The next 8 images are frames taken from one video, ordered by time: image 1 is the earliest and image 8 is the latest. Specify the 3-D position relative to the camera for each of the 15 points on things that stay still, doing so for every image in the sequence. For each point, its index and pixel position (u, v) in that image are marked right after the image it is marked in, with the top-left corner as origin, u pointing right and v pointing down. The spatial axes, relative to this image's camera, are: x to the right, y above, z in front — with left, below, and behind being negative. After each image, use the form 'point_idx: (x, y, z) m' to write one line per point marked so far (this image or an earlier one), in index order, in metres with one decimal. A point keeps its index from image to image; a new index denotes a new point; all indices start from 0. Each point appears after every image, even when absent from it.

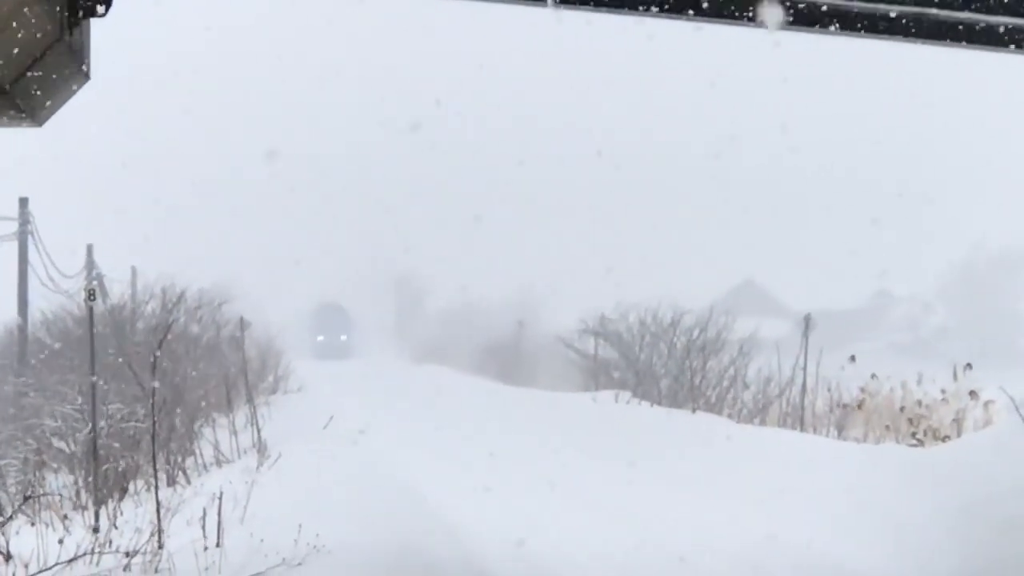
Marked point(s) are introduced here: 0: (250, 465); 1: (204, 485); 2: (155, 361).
0: (-2.7, -1.8, +8.8) m
1: (-2.9, -1.8, +8.1) m
2: (-2.8, -0.6, +6.5) m
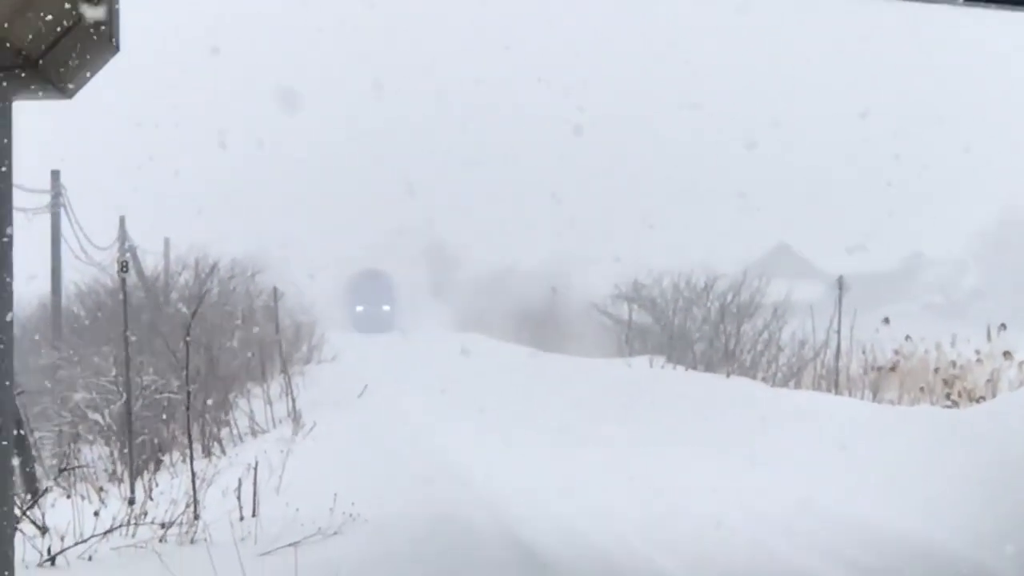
0: (-2.4, -1.5, +8.8) m
1: (-2.6, -1.6, +8.1) m
2: (-2.5, -0.3, +6.5) m
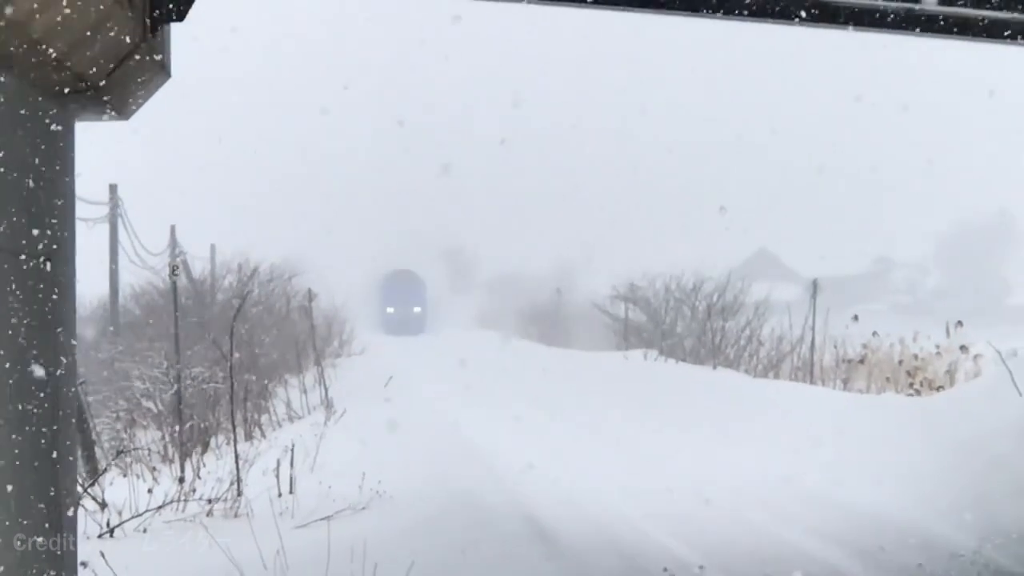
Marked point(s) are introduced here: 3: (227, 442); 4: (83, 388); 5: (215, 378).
0: (-2.3, -1.5, +9.6) m
1: (-2.5, -1.6, +8.8) m
2: (-2.5, -0.4, +7.3) m
3: (-2.9, -1.6, +8.4) m
4: (-3.8, -0.9, +7.3) m
5: (-3.5, -1.0, +9.5) m
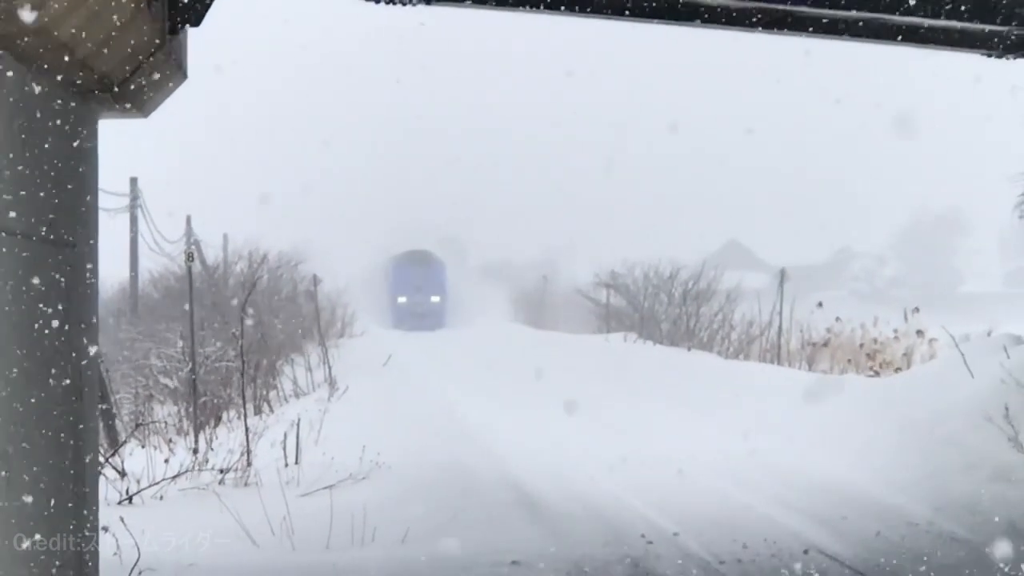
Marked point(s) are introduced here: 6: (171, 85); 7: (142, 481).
0: (-2.4, -1.4, +10.2) m
1: (-2.6, -1.4, +9.4) m
2: (-2.6, -0.2, +7.9) m
3: (-3.0, -1.4, +9.0) m
4: (-3.9, -0.8, +7.9) m
5: (-3.6, -0.8, +10.1) m
6: (-2.4, +1.5, +5.8) m
7: (-3.5, -1.8, +7.7) m
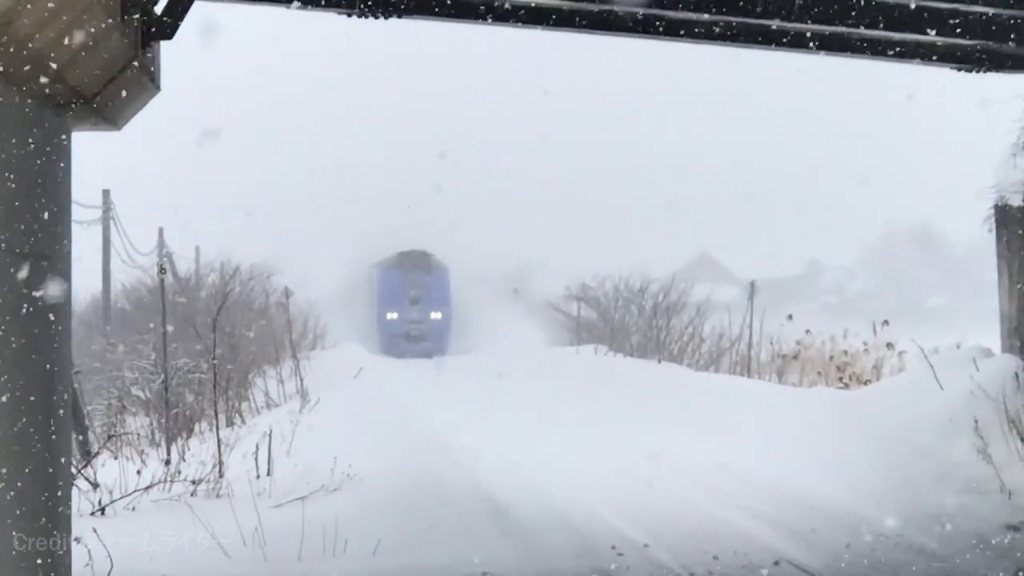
0: (-2.7, -1.5, +10.2) m
1: (-2.9, -1.6, +9.5) m
2: (-2.8, -0.3, +7.9) m
3: (-3.3, -1.5, +9.0) m
4: (-4.2, -0.9, +7.9) m
5: (-3.8, -1.0, +10.1) m
6: (-2.7, +1.4, +5.8) m
7: (-3.8, -1.9, +7.8) m
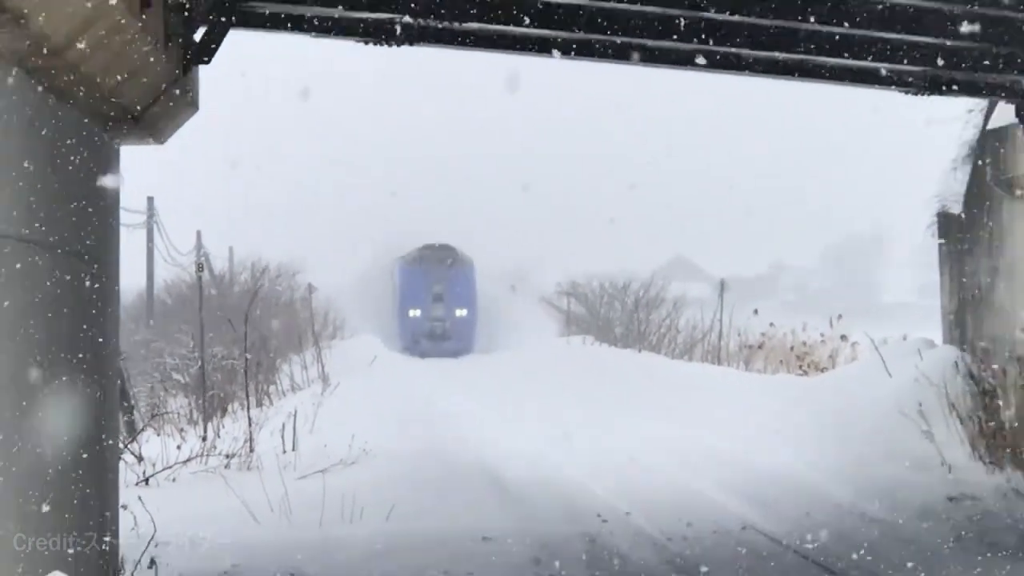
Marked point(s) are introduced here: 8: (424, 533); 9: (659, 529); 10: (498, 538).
0: (-2.7, -1.4, +11.2) m
1: (-2.9, -1.5, +10.5) m
2: (-2.9, -0.3, +8.9) m
3: (-3.3, -1.5, +10.0) m
4: (-4.2, -0.8, +9.0) m
5: (-3.9, -0.9, +11.1) m
6: (-2.7, +1.4, +6.8) m
7: (-3.8, -1.9, +8.8) m
8: (-0.8, -2.2, +7.4) m
9: (+1.3, -2.2, +7.6) m
10: (-0.1, -2.3, +7.3) m
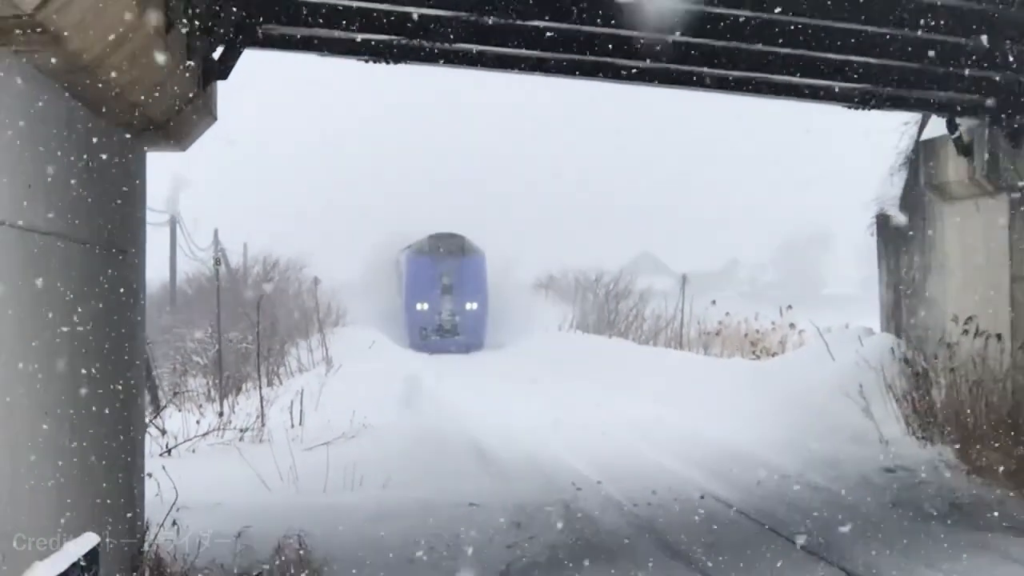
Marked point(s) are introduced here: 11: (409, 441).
0: (-2.9, -1.3, +12.3) m
1: (-3.1, -1.4, +11.5) m
2: (-3.1, -0.2, +9.9) m
3: (-3.5, -1.4, +11.1) m
4: (-4.4, -0.7, +10.0) m
5: (-4.0, -0.8, +12.2) m
6: (-2.9, +1.5, +7.9) m
7: (-4.0, -1.8, +9.8) m
8: (-1.0, -2.1, +8.4) m
9: (+1.1, -2.1, +8.6) m
10: (-0.3, -2.2, +8.4) m
11: (-1.3, -1.9, +9.9) m
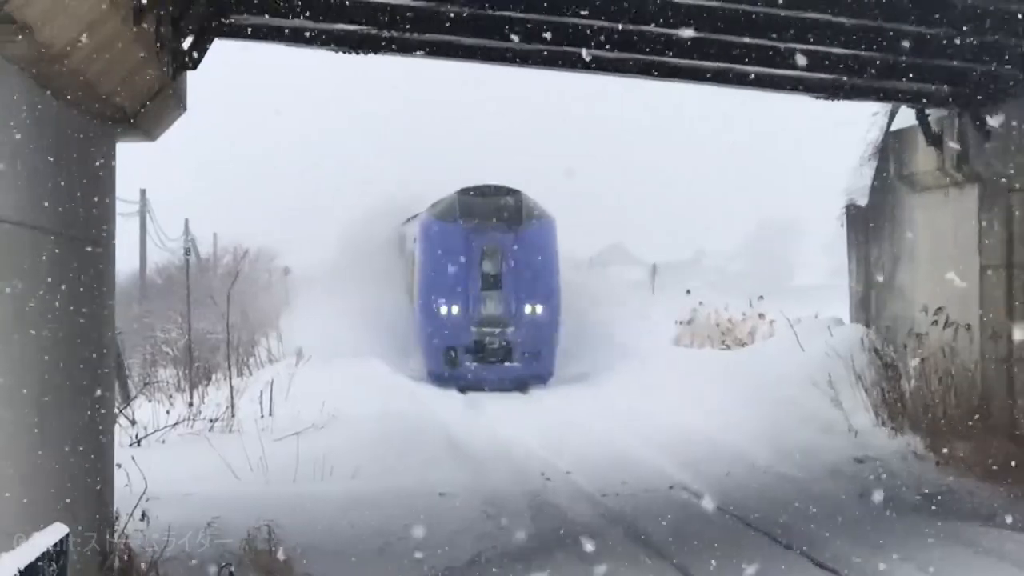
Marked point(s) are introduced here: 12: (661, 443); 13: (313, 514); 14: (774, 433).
0: (-3.2, -1.2, +12.2) m
1: (-3.5, -1.3, +11.5) m
2: (-3.4, -0.1, +9.9) m
3: (-3.9, -1.3, +11.1) m
4: (-4.8, -0.6, +10.0) m
5: (-4.4, -0.7, +12.2) m
6: (-3.3, +1.6, +7.9) m
7: (-4.3, -1.7, +9.8) m
8: (-1.3, -2.0, +8.4) m
9: (+0.8, -2.0, +8.6) m
10: (-0.7, -2.0, +8.3) m
11: (-1.6, -1.7, +9.9) m
12: (+1.7, -1.8, +9.8) m
13: (-1.9, -2.1, +7.7) m
14: (+3.1, -1.7, +9.7) m
